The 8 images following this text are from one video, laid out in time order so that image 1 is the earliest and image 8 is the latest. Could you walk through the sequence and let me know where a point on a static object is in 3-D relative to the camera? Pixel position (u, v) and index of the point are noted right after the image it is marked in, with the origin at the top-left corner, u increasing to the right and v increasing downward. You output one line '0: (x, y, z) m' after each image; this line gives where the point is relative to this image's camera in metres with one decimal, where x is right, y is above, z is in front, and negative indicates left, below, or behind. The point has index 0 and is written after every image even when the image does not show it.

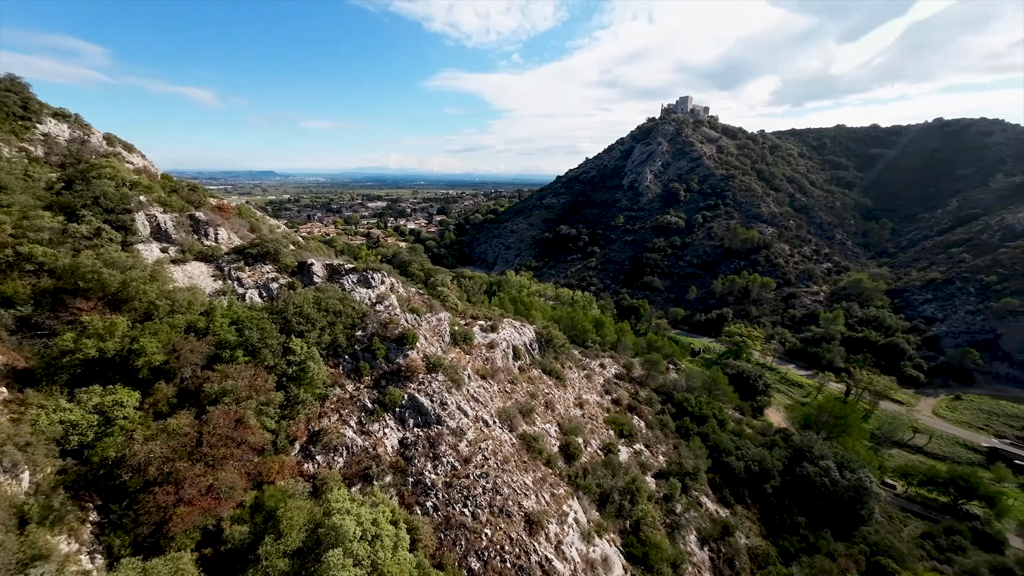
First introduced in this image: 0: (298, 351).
0: (-7.8, -2.3, +14.2) m
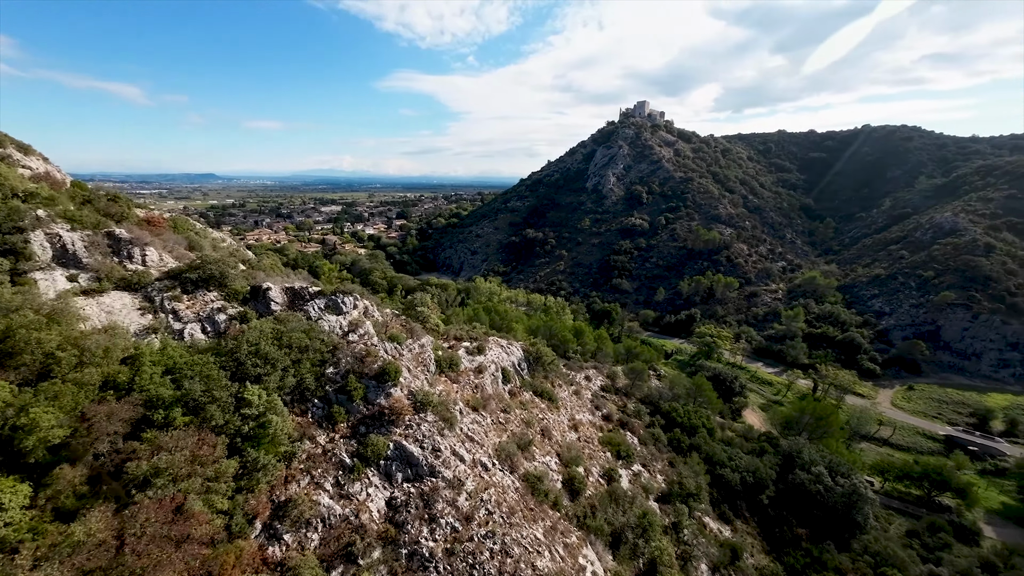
0: (-7.5, -3.4, +11.5) m
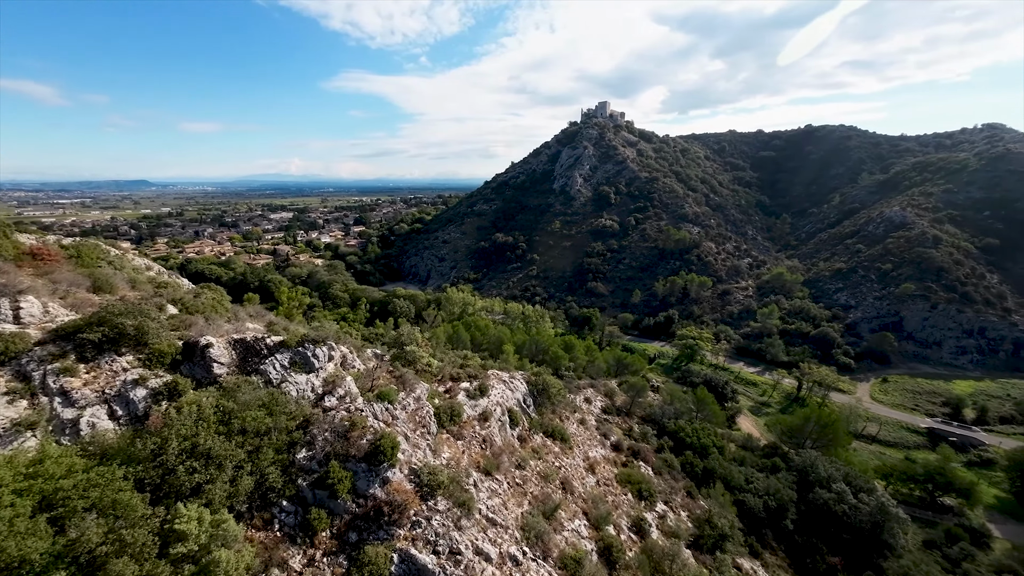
0: (-6.3, -4.8, +7.7) m
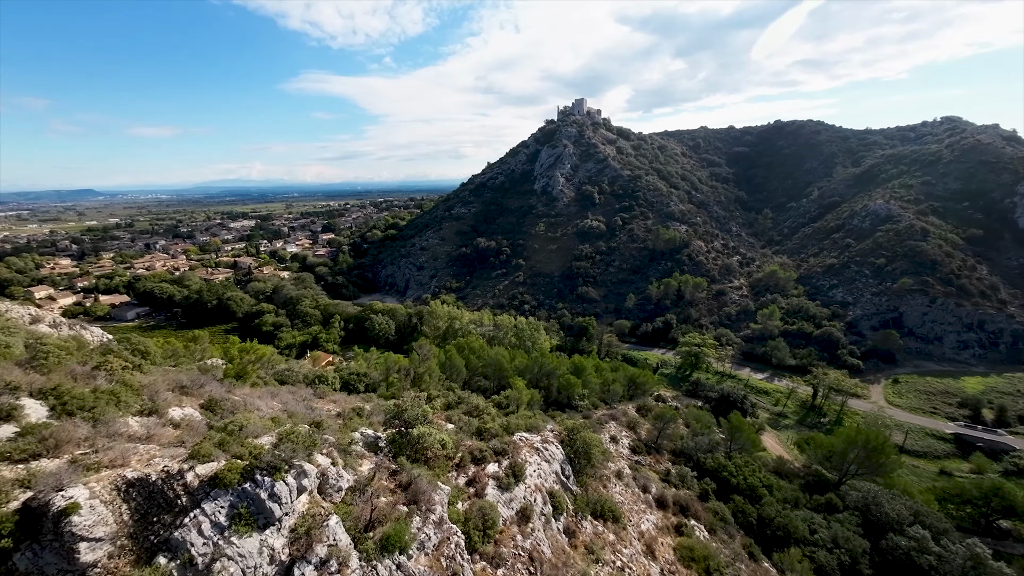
0: (-4.2, -6.5, +2.8) m
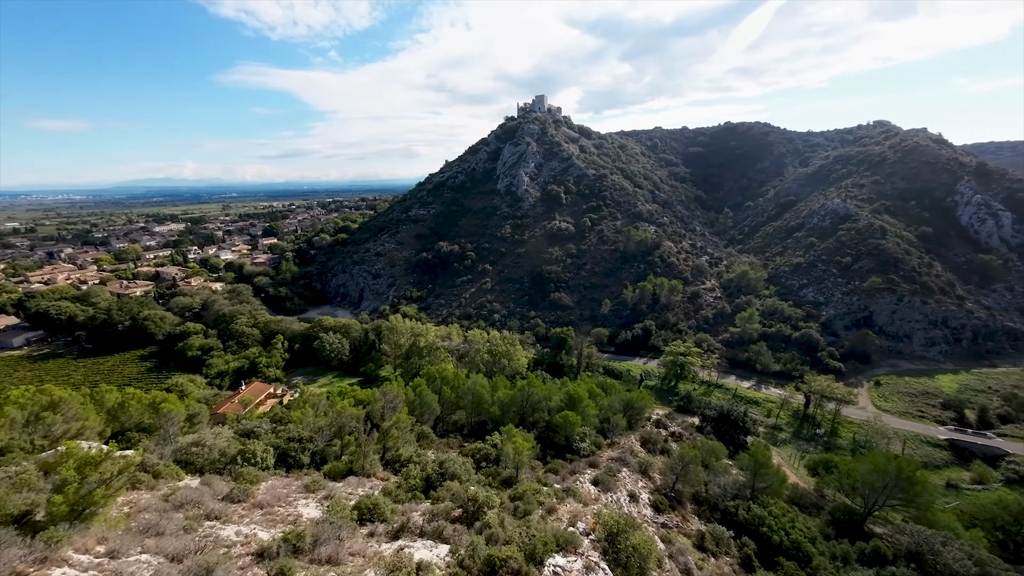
0: (-2.1, -8.0, -2.7) m
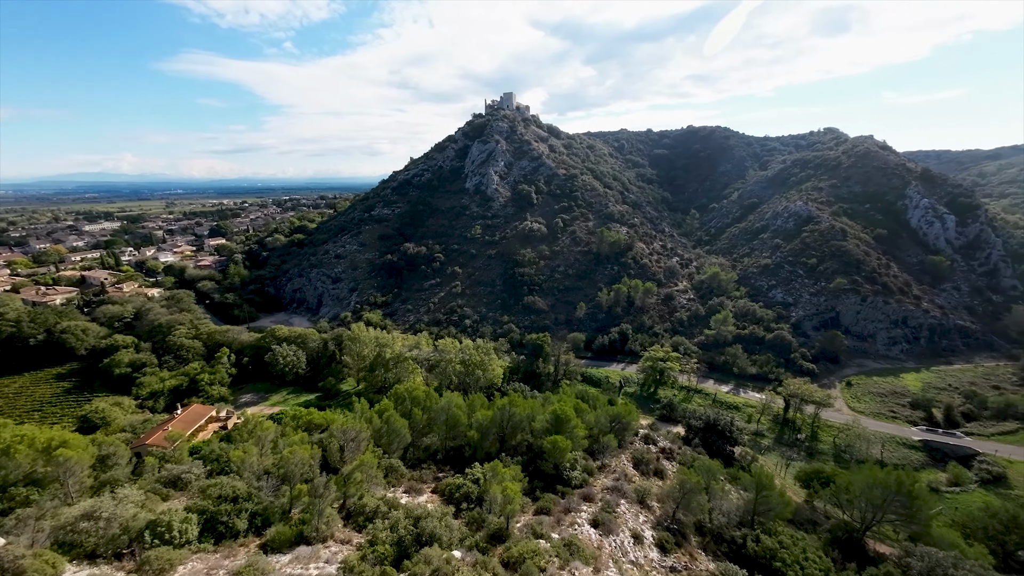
0: (-0.8, -8.6, -5.7) m
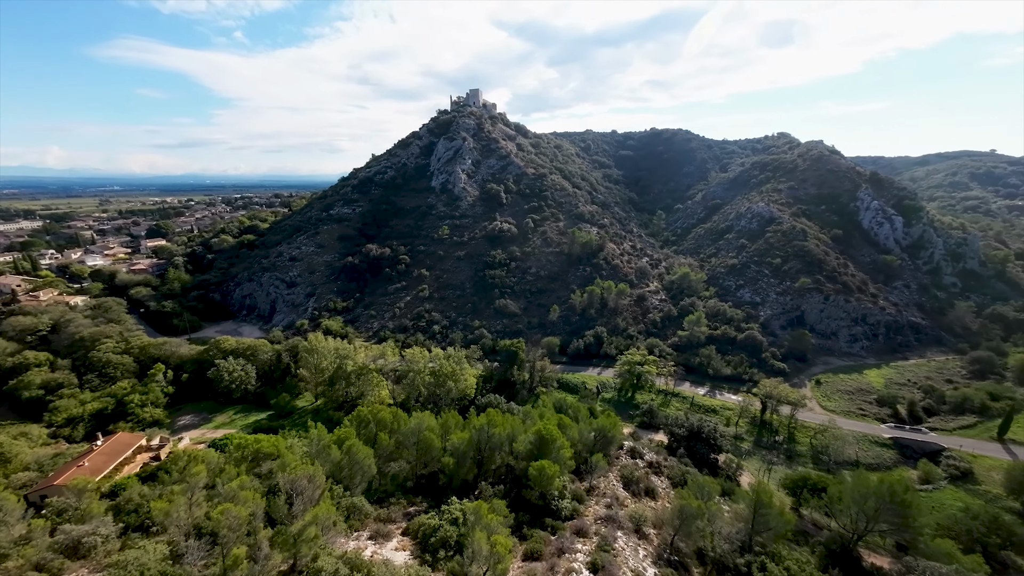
0: (+0.7, -9.0, -8.2) m
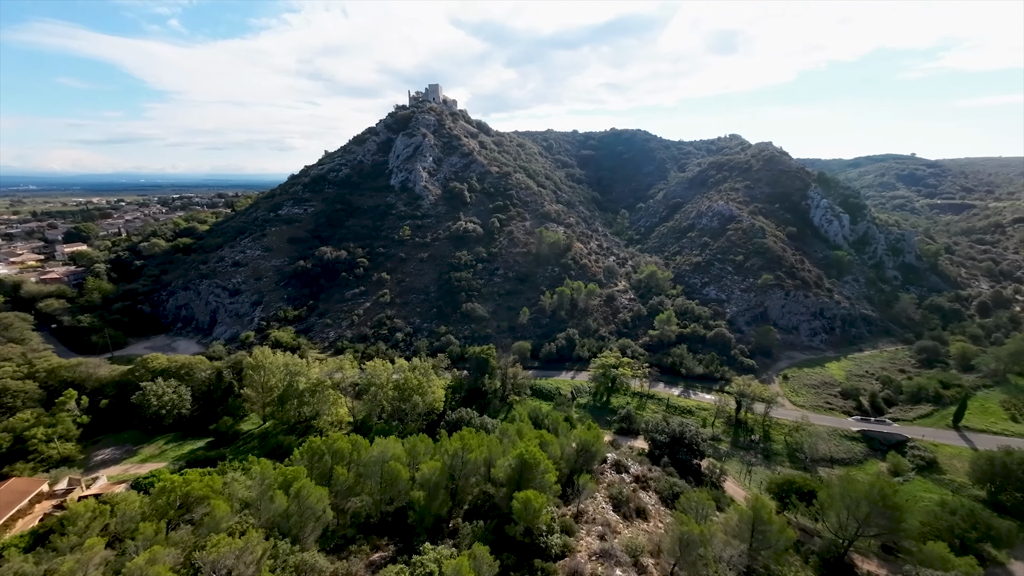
0: (+2.5, -9.3, -10.5) m
